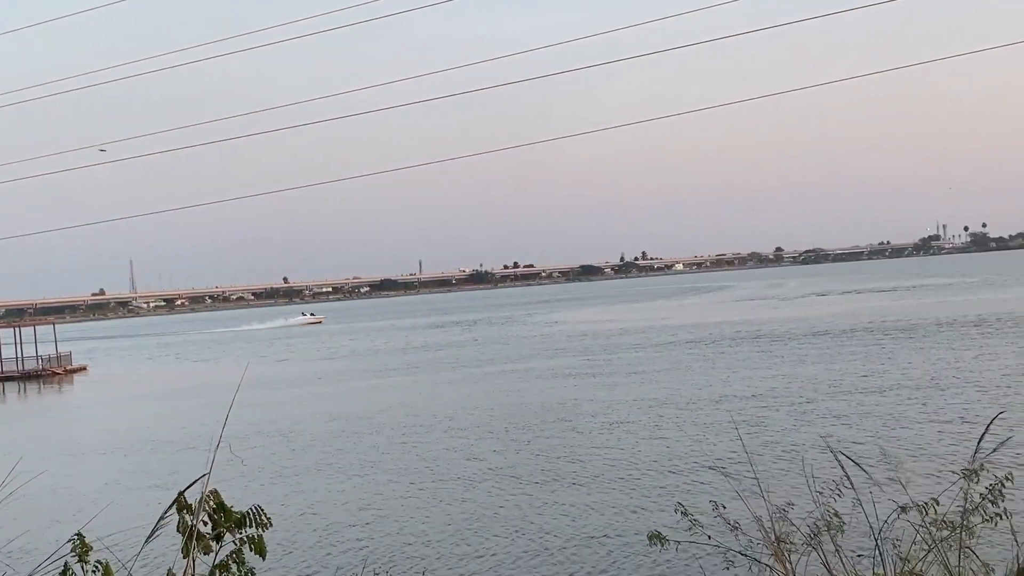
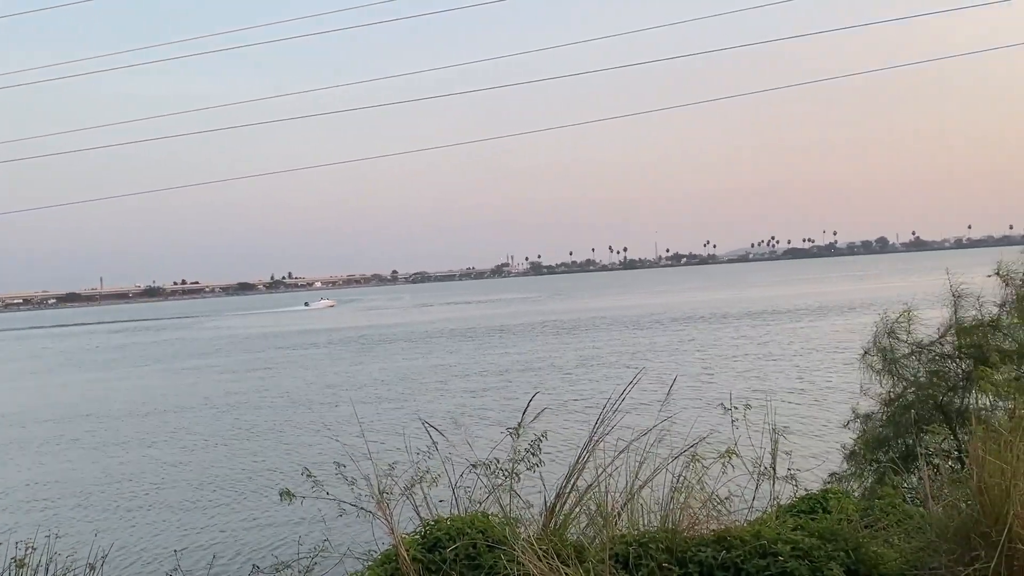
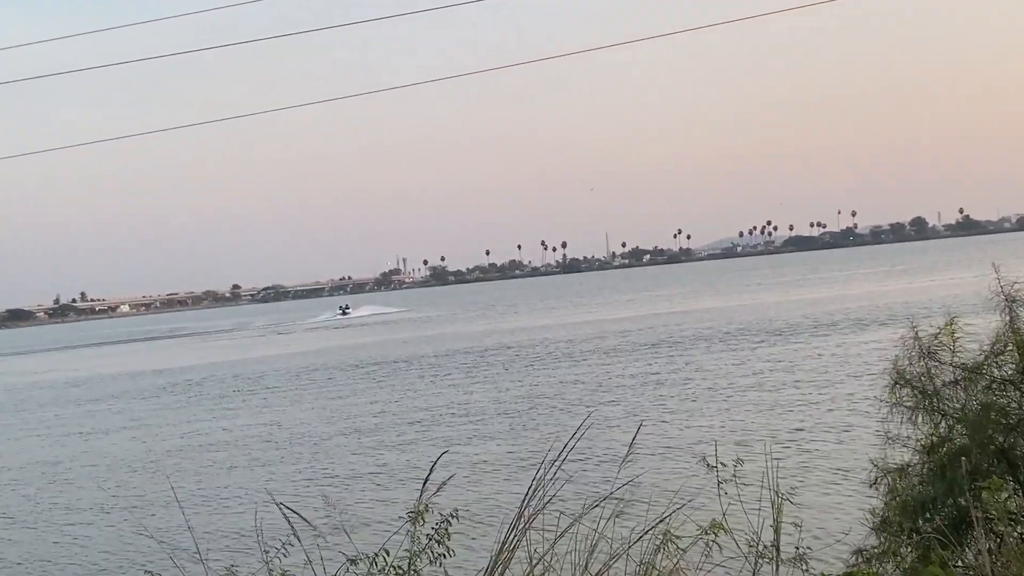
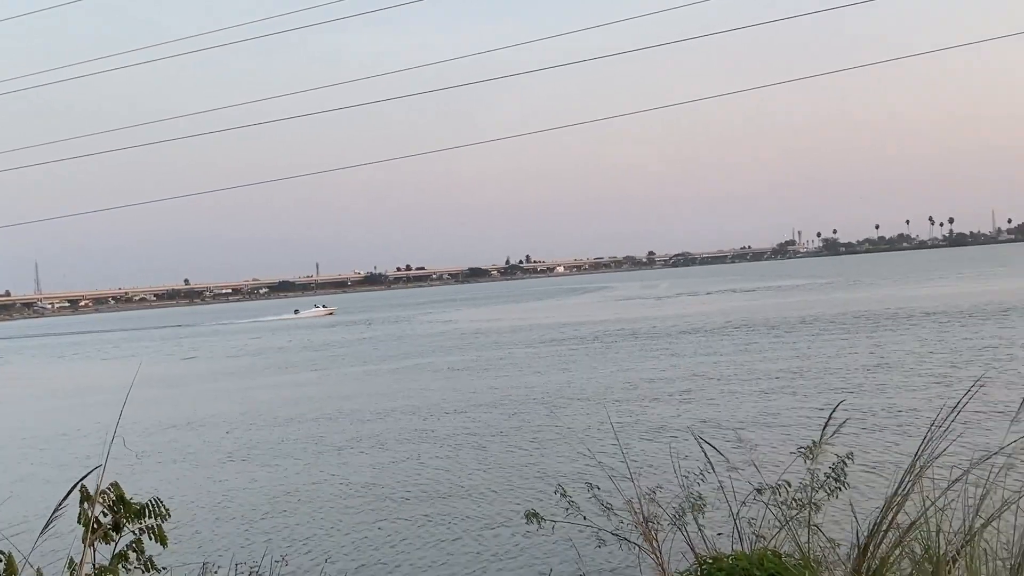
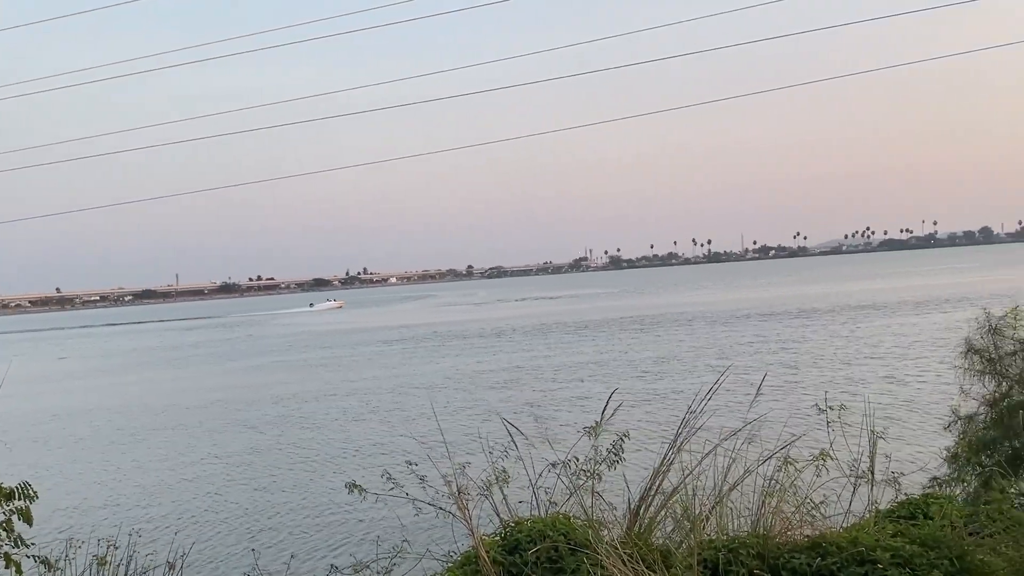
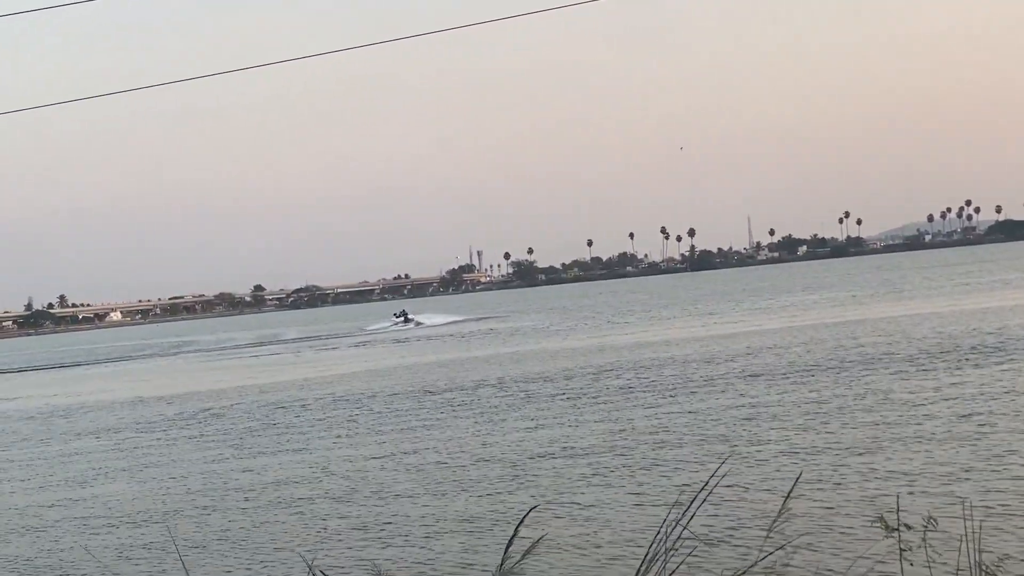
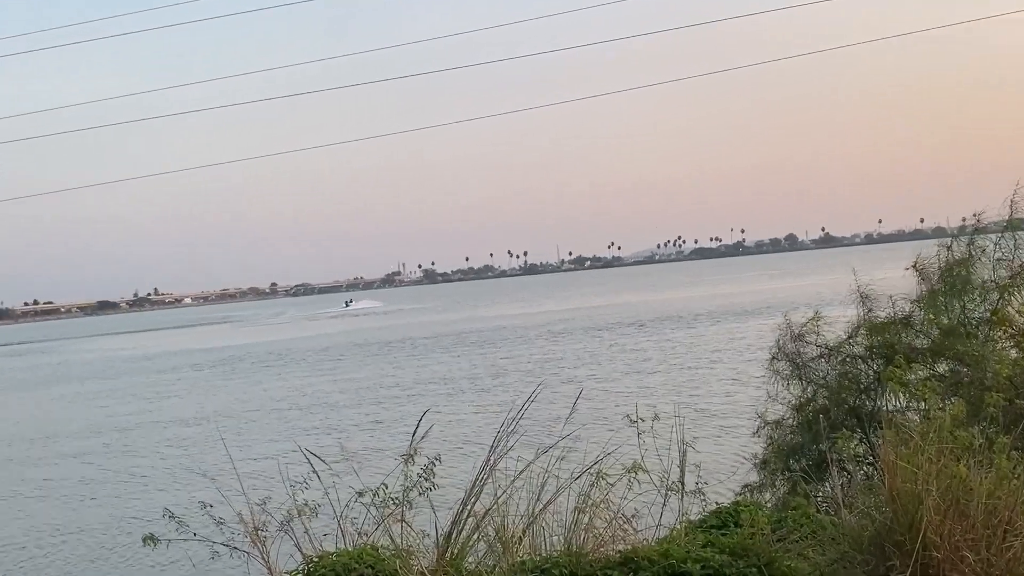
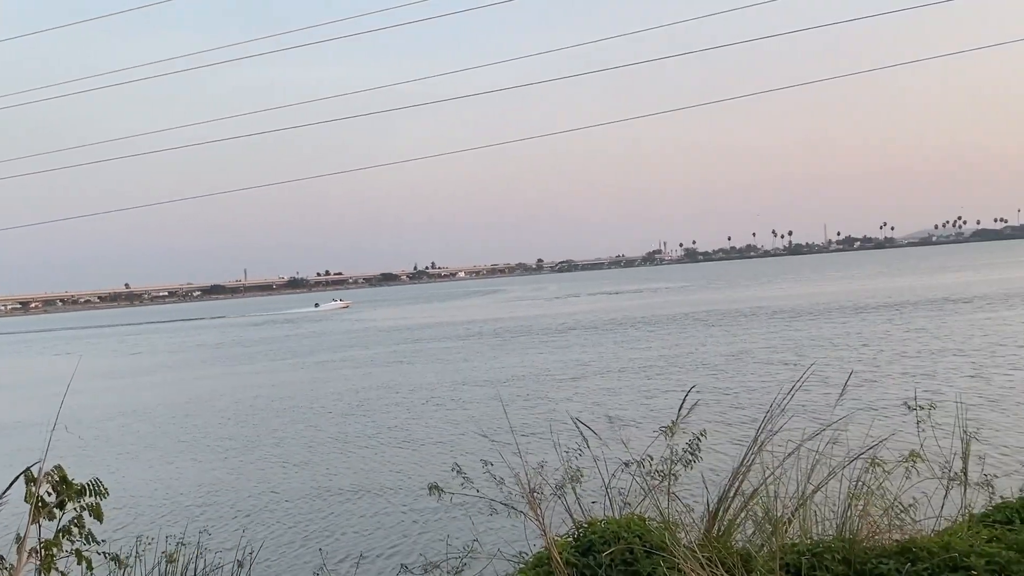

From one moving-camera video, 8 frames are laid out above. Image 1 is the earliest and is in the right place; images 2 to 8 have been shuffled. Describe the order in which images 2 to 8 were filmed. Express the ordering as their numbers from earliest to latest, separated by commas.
4, 8, 5, 2, 7, 3, 6
